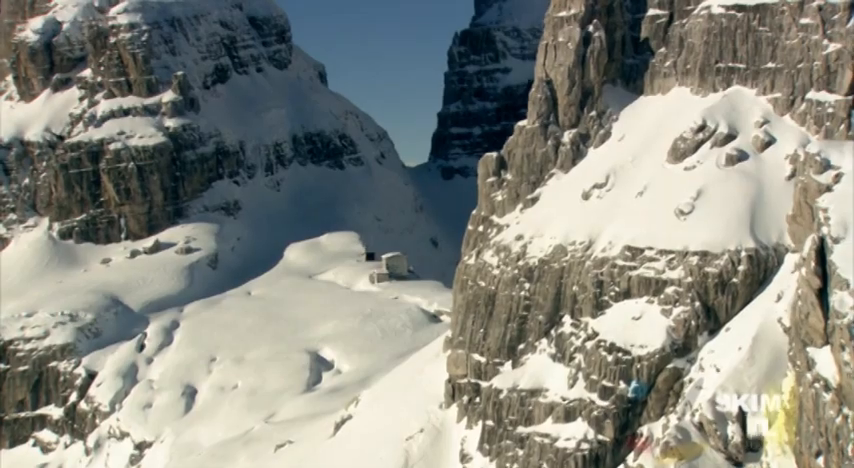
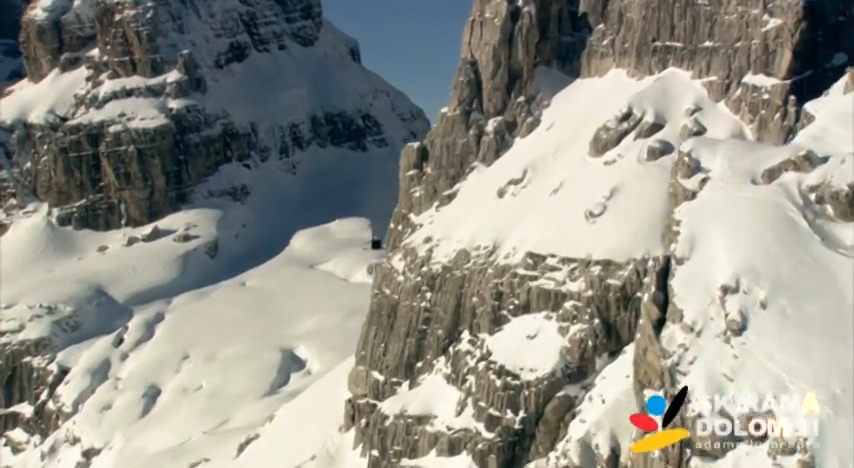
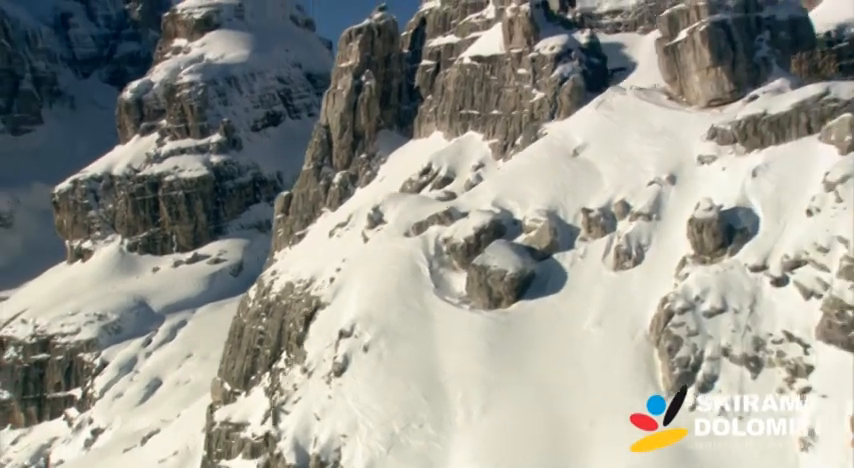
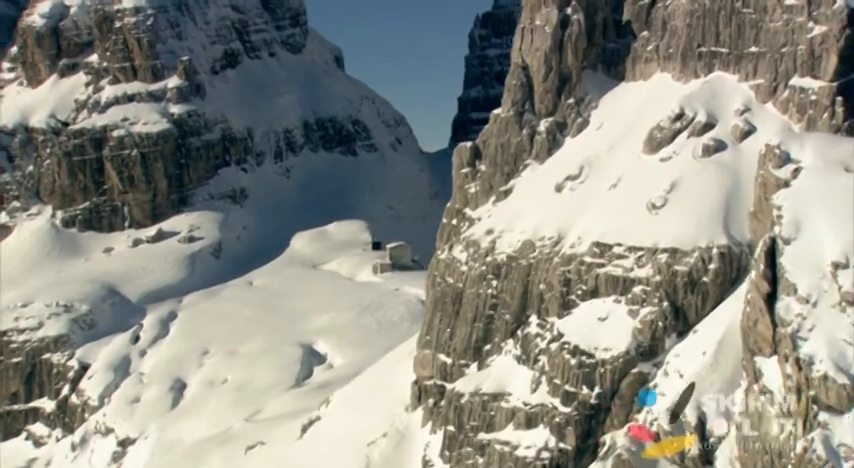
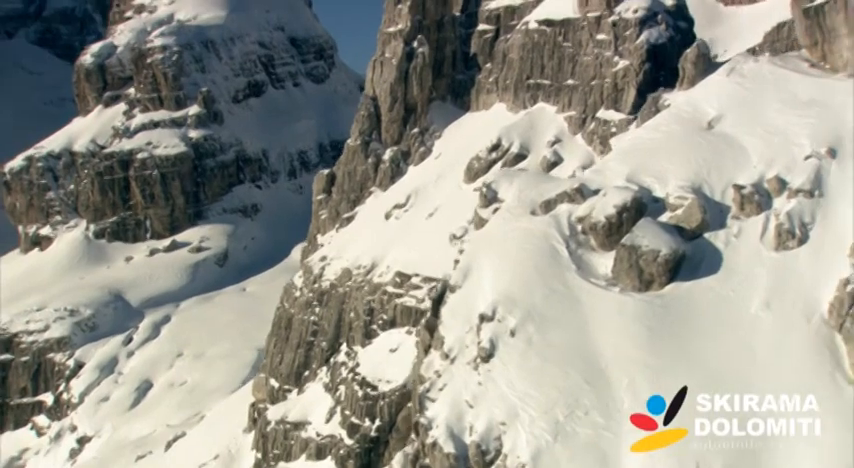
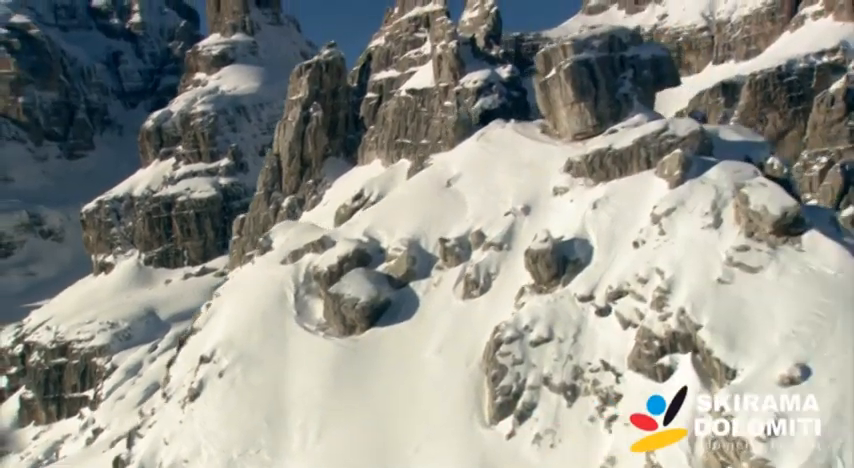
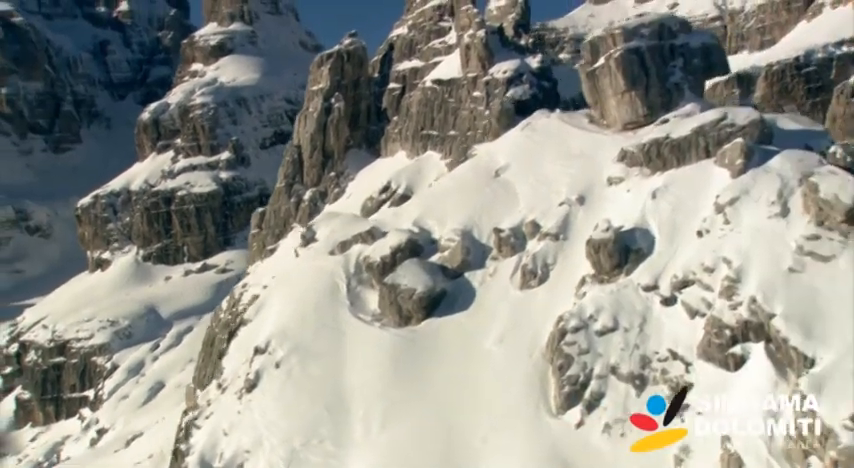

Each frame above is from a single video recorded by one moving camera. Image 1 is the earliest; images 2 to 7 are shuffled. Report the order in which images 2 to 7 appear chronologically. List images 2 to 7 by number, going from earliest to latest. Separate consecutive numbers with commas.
4, 2, 5, 3, 7, 6
